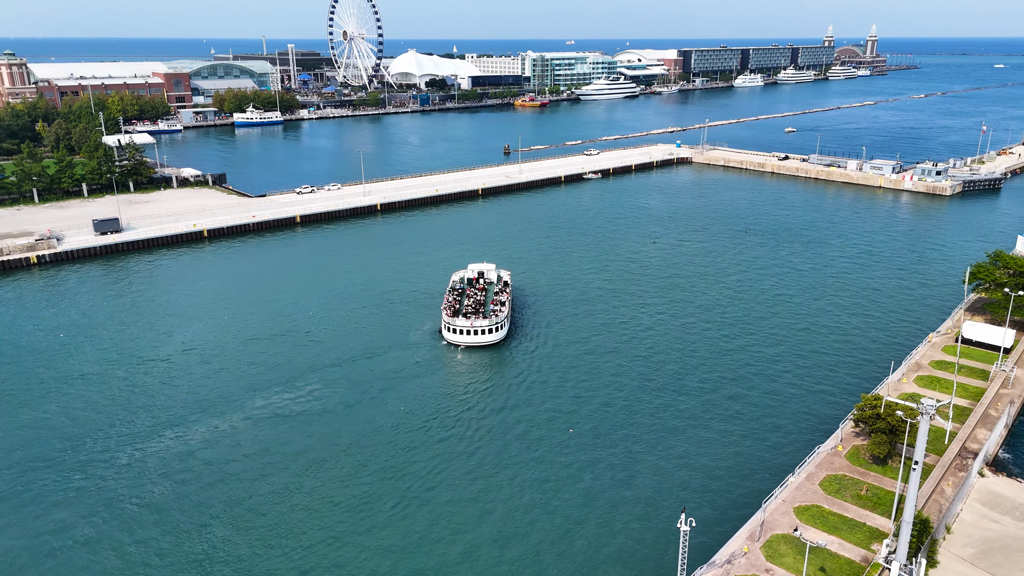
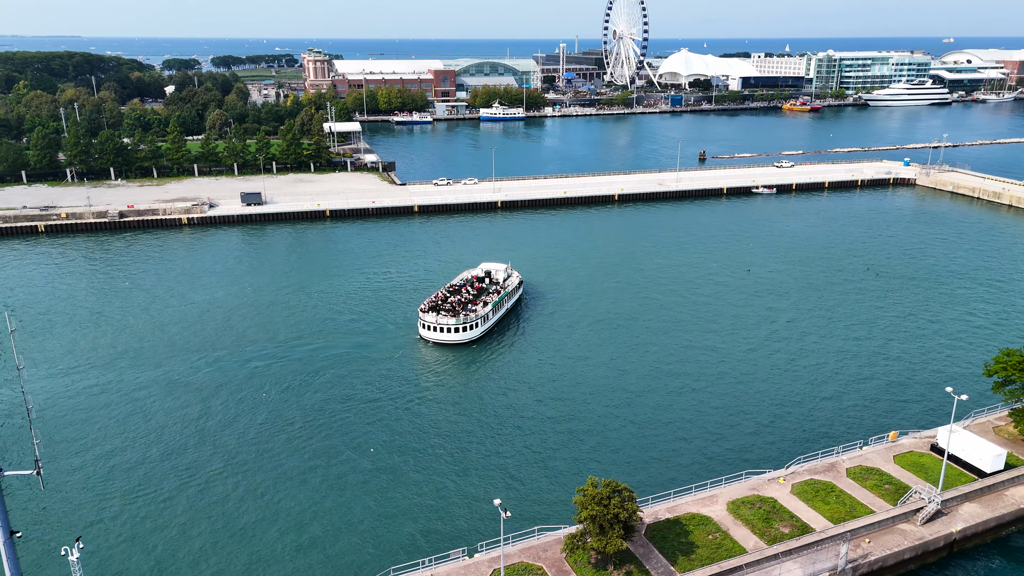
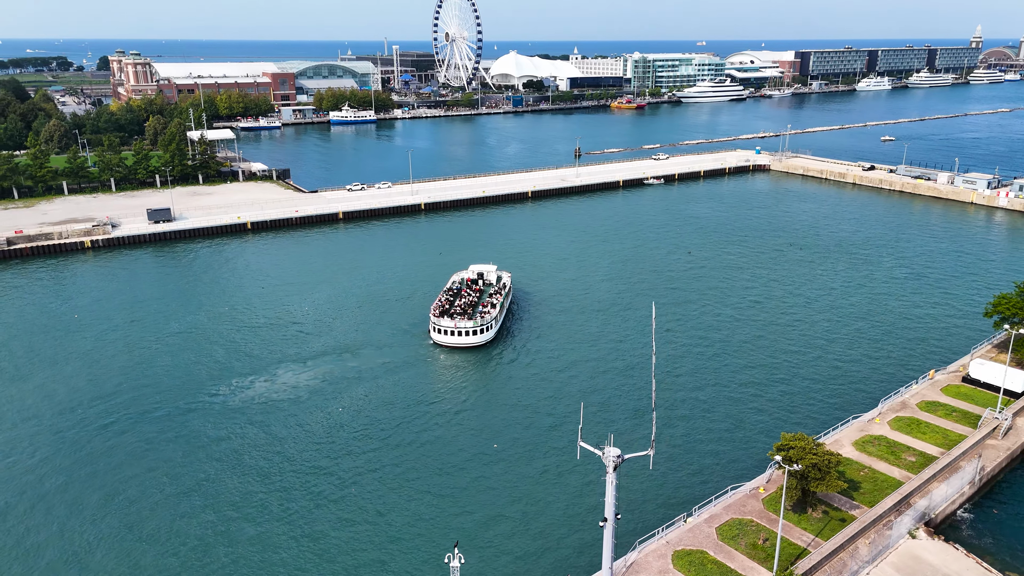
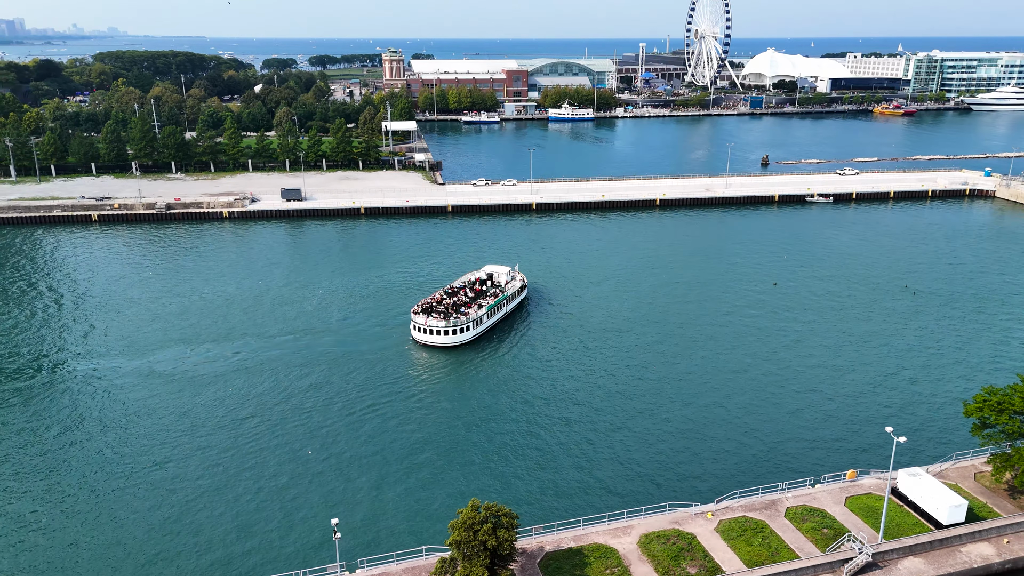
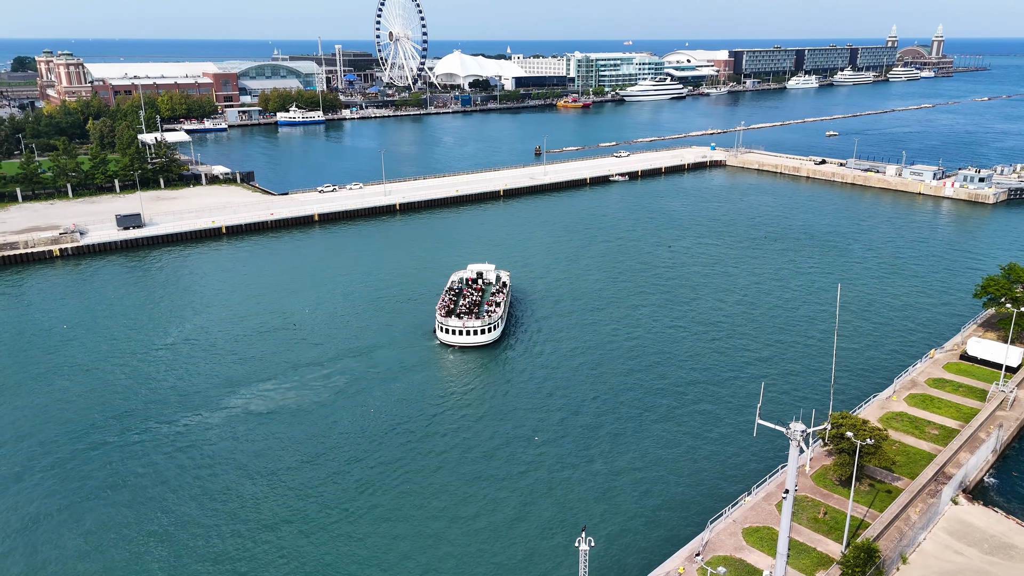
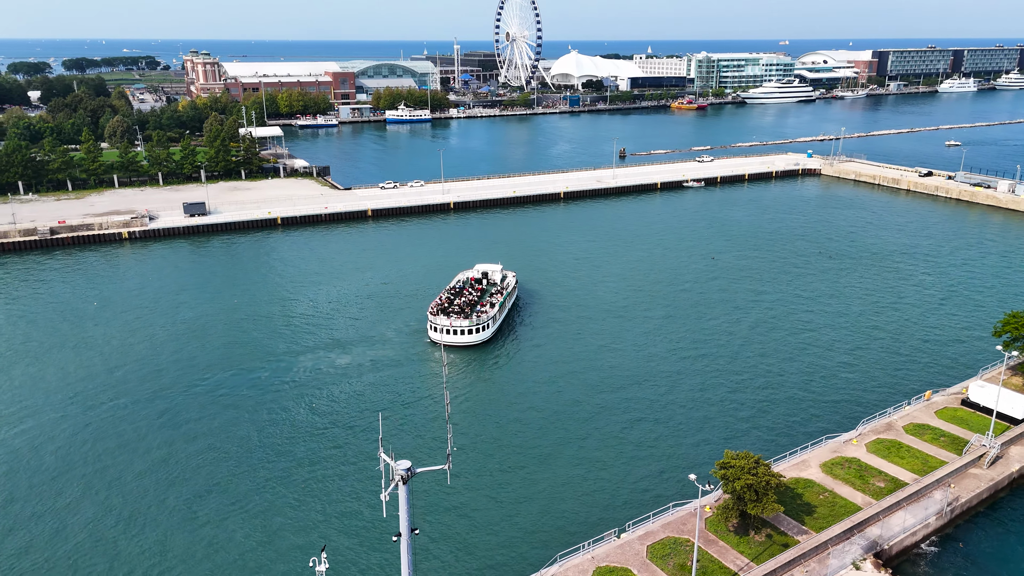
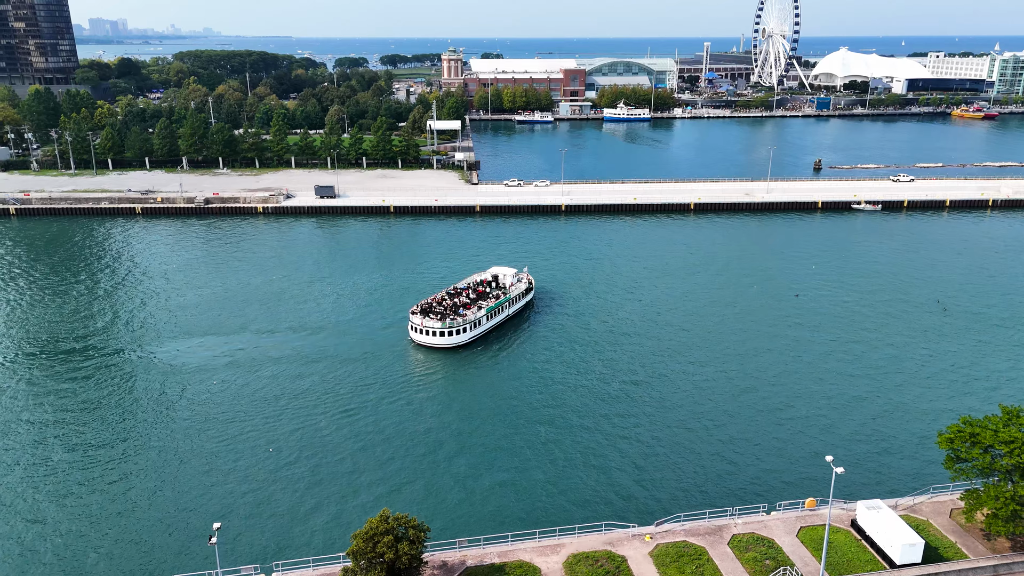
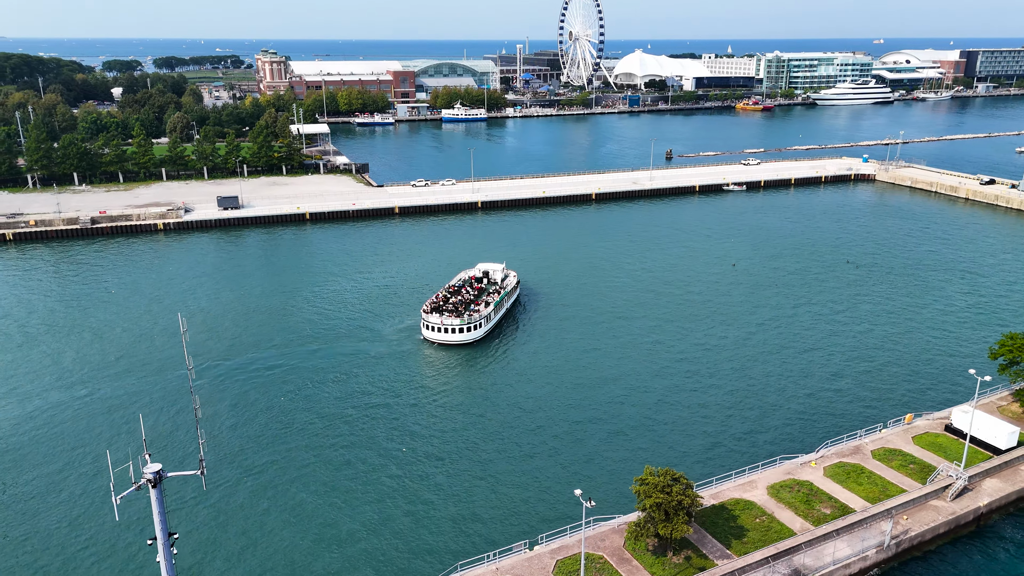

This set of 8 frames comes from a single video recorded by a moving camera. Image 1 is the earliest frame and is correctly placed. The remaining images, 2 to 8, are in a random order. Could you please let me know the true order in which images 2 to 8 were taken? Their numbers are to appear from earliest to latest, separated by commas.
5, 3, 6, 8, 2, 4, 7
